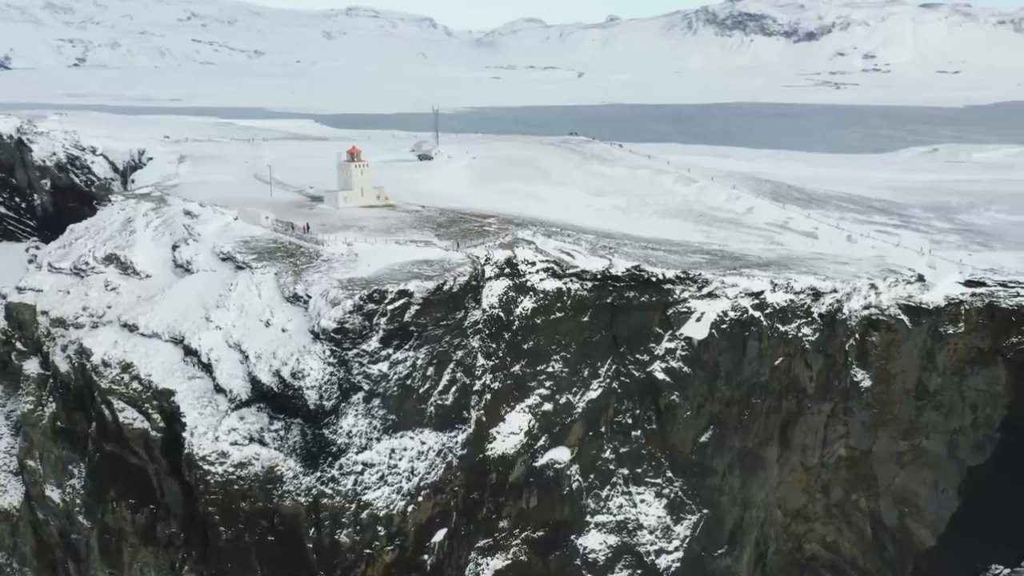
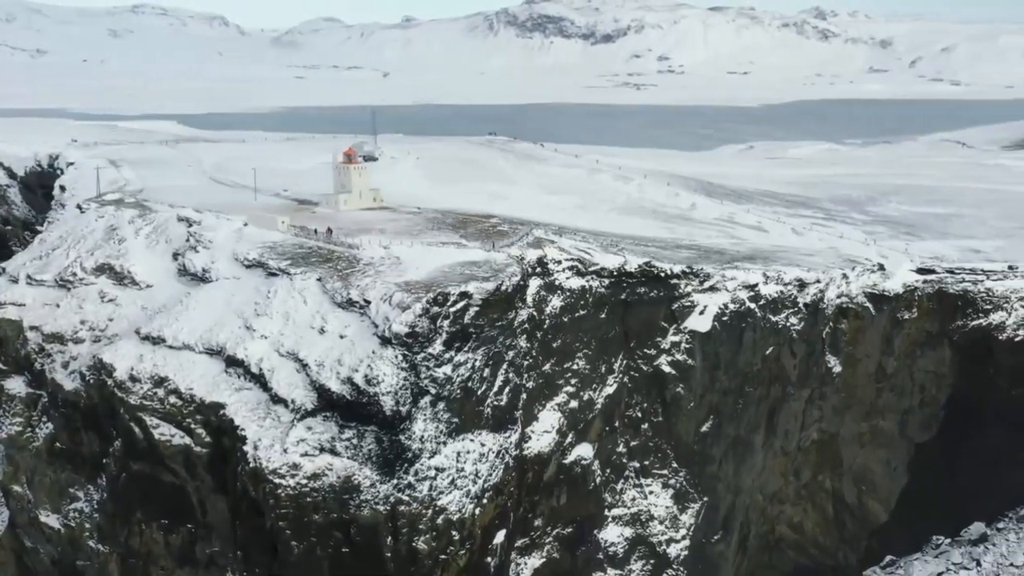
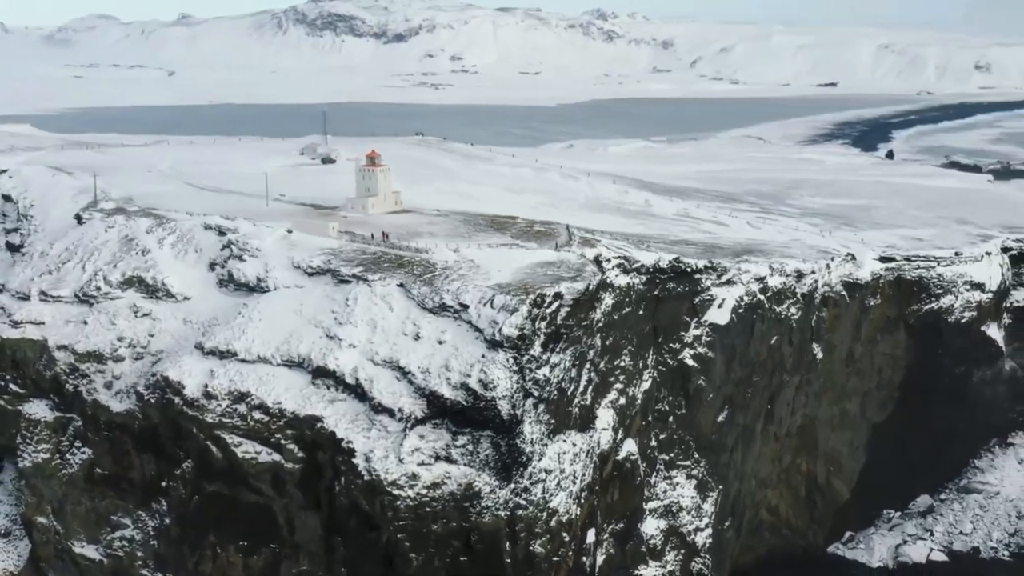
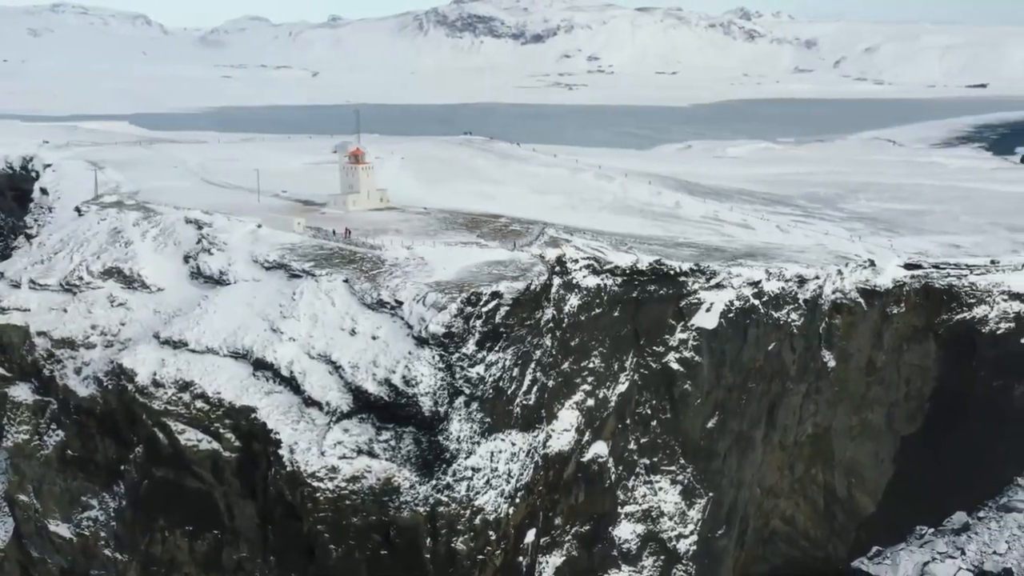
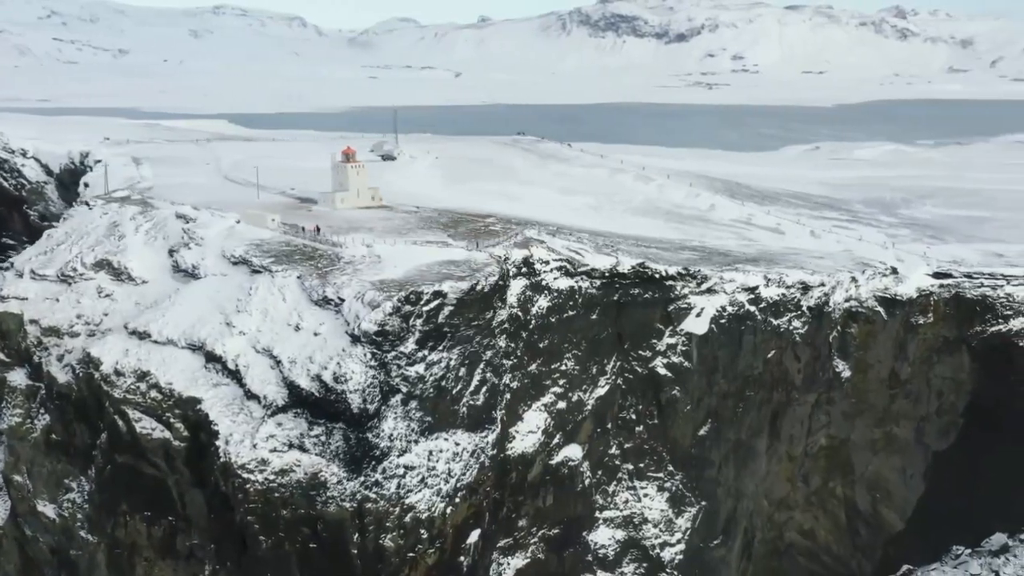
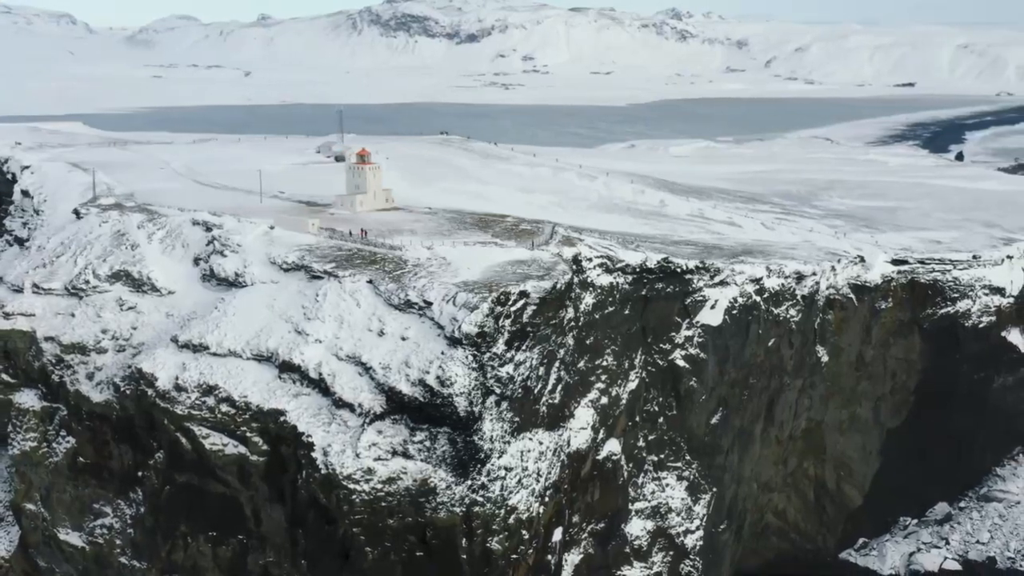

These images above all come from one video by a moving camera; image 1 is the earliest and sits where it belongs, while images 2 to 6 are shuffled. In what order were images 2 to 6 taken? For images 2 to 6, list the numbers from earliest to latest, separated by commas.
5, 2, 4, 6, 3
